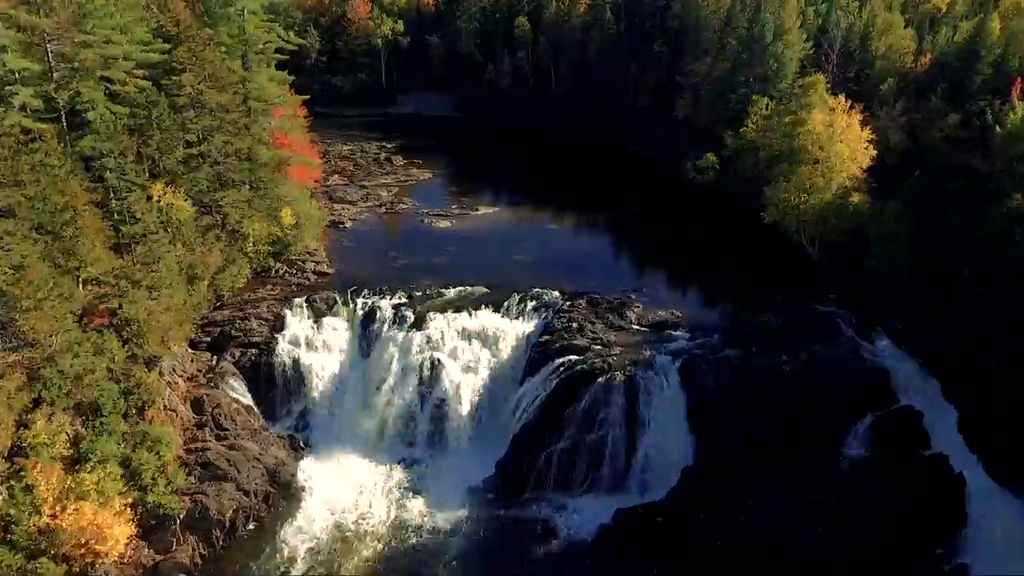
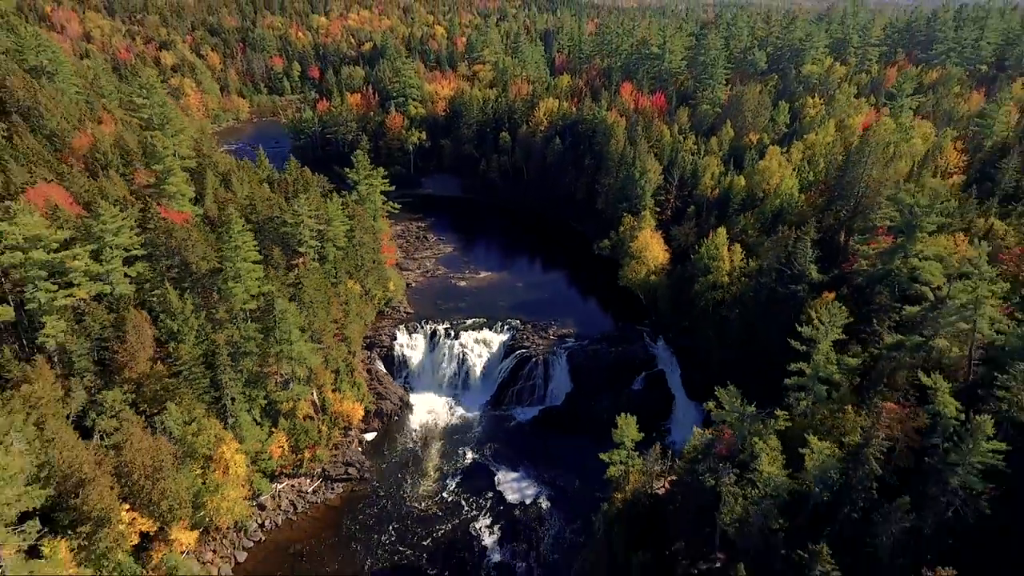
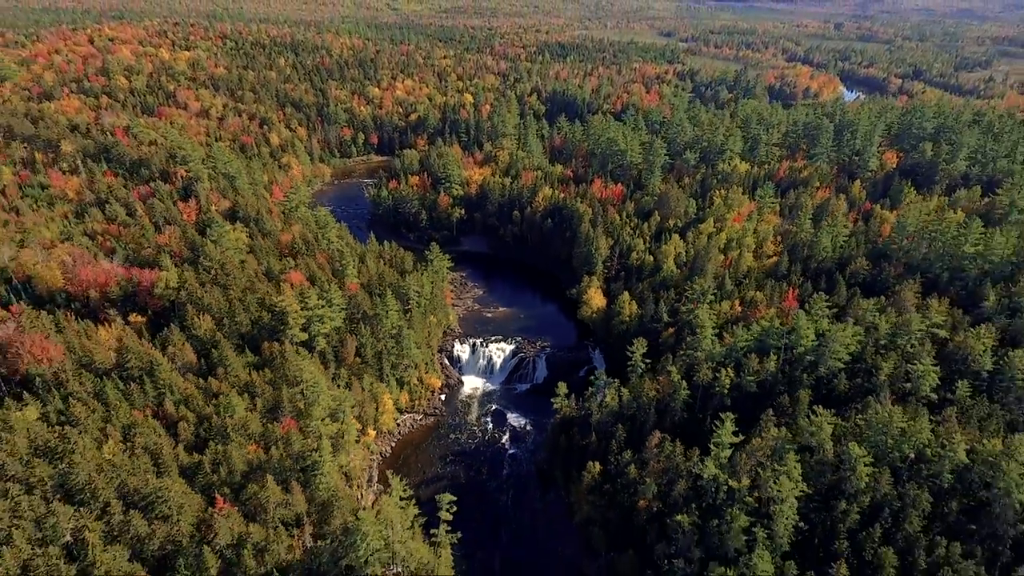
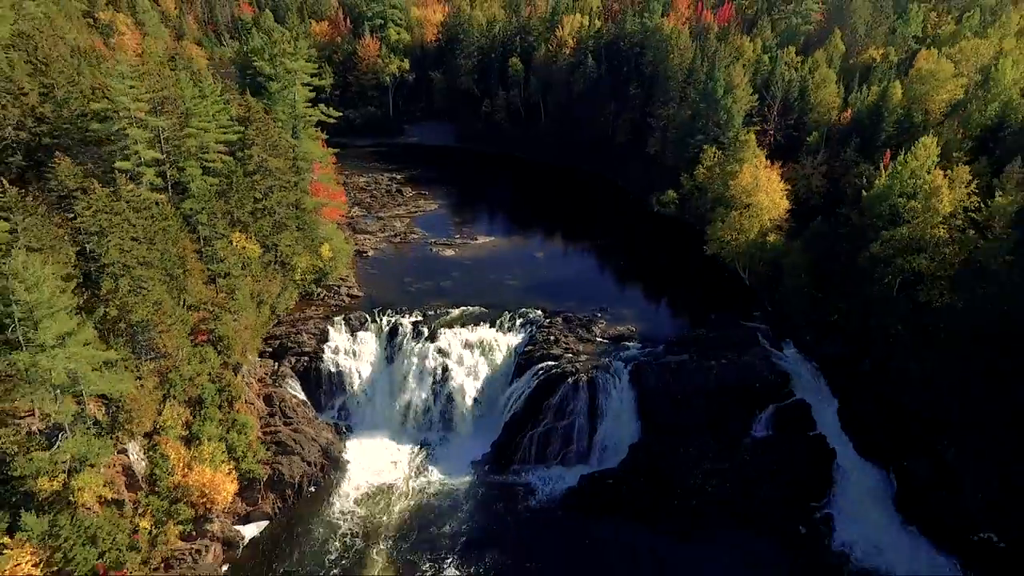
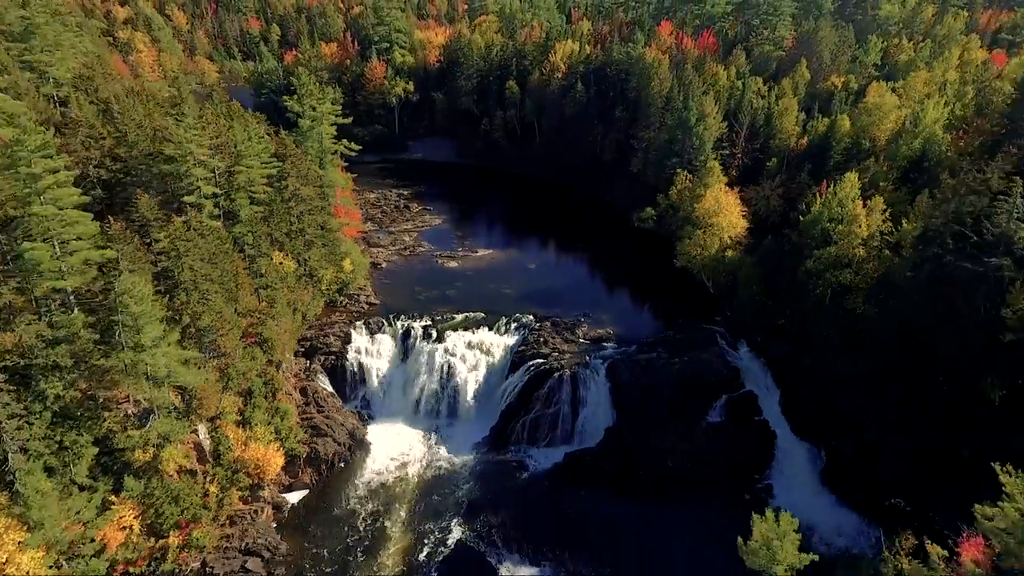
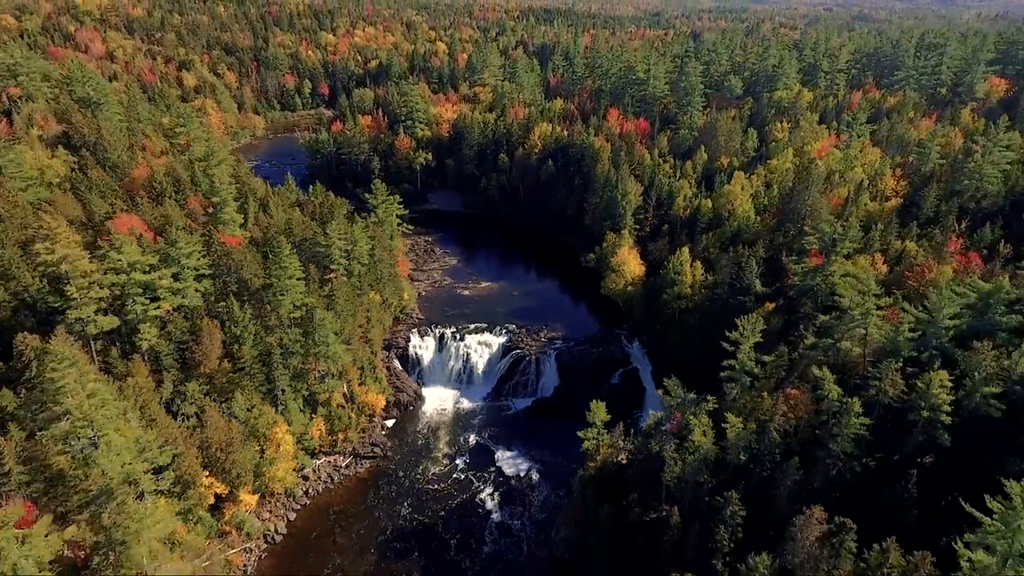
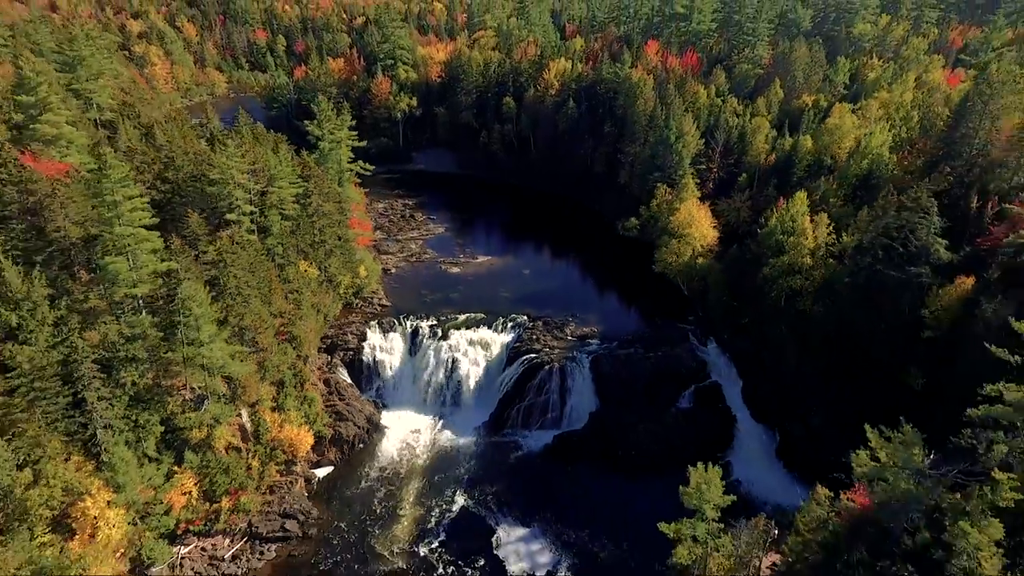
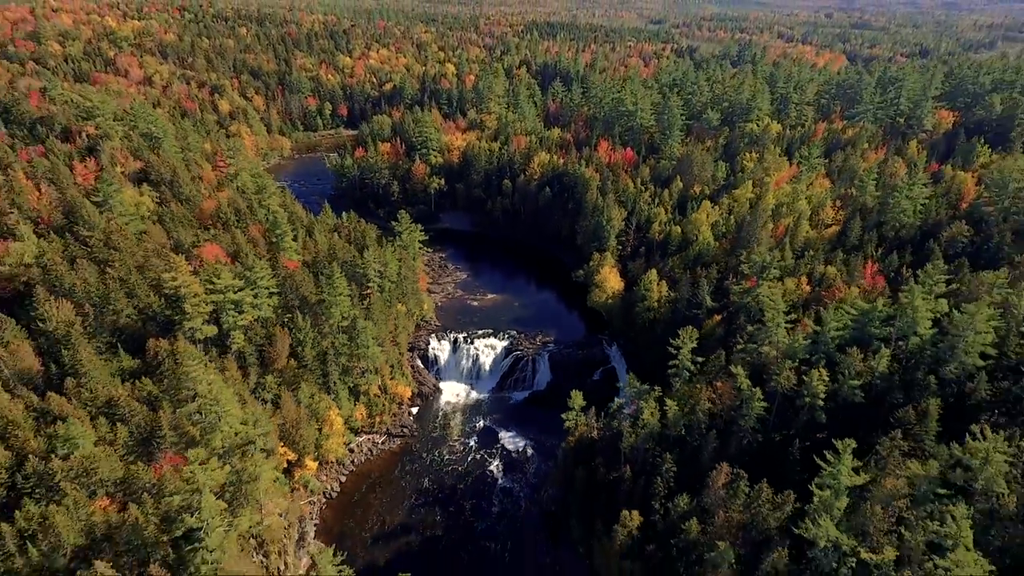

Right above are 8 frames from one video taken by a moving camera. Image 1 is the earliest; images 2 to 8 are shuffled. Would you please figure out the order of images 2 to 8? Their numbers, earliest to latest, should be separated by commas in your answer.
4, 5, 7, 2, 6, 8, 3
